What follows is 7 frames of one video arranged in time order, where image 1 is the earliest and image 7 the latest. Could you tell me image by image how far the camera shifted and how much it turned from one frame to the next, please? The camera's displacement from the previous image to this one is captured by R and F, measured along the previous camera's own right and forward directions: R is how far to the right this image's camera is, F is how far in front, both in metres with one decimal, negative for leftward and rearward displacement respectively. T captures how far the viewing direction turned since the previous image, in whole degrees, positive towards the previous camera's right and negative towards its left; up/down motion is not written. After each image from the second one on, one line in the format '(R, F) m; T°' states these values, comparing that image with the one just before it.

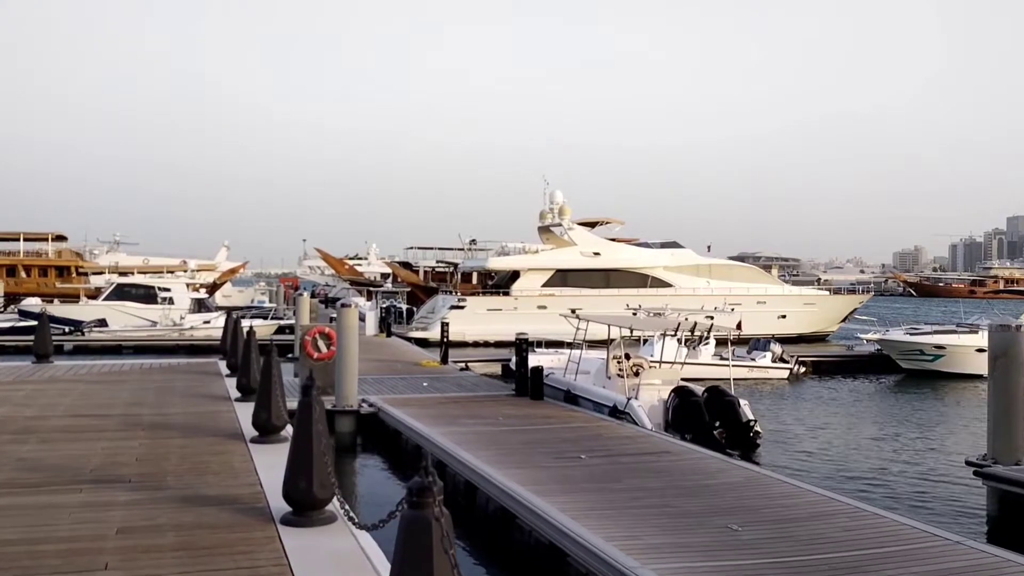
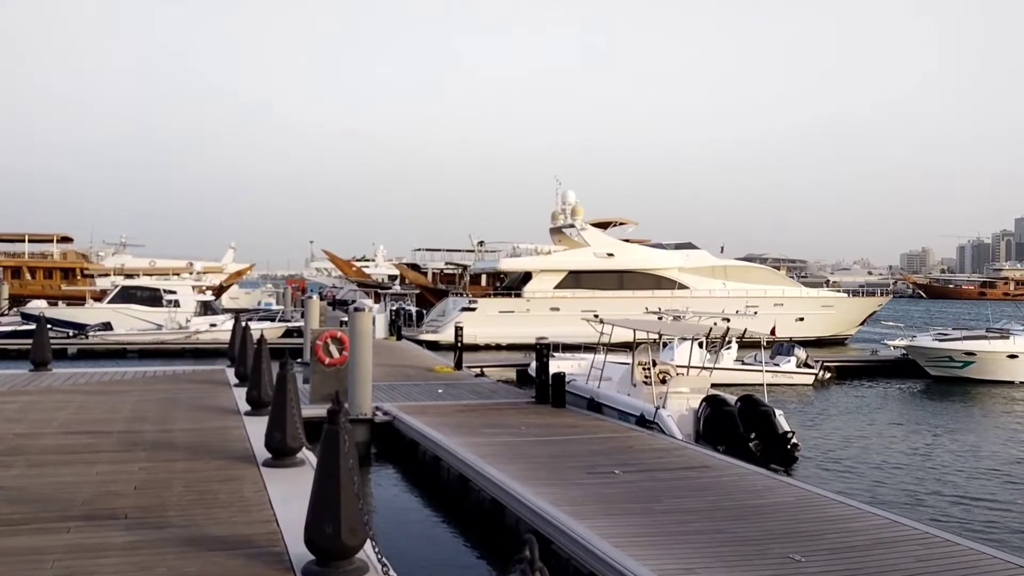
(-0.2, +0.6) m; 0°
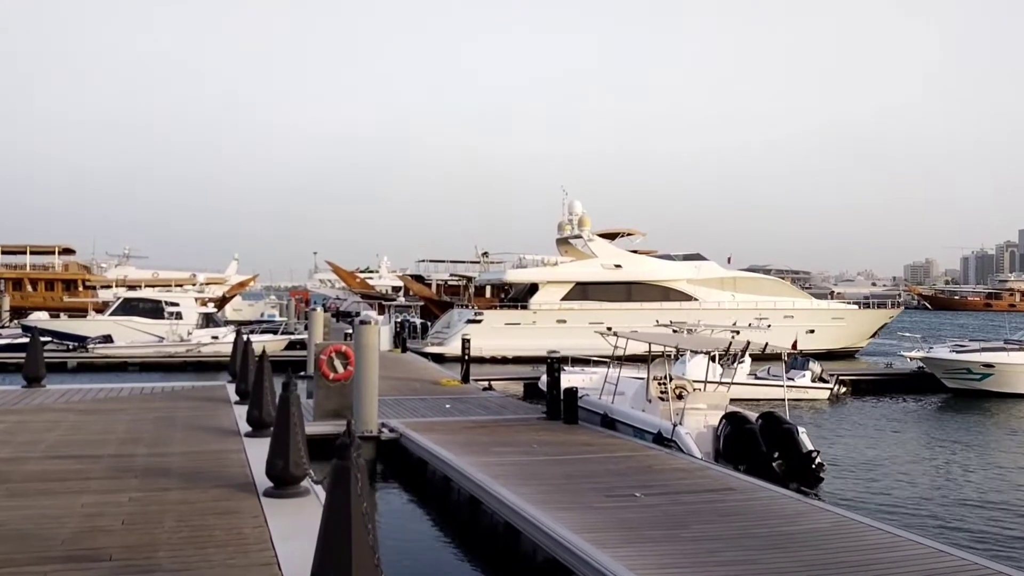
(-0.1, +0.4) m; 0°
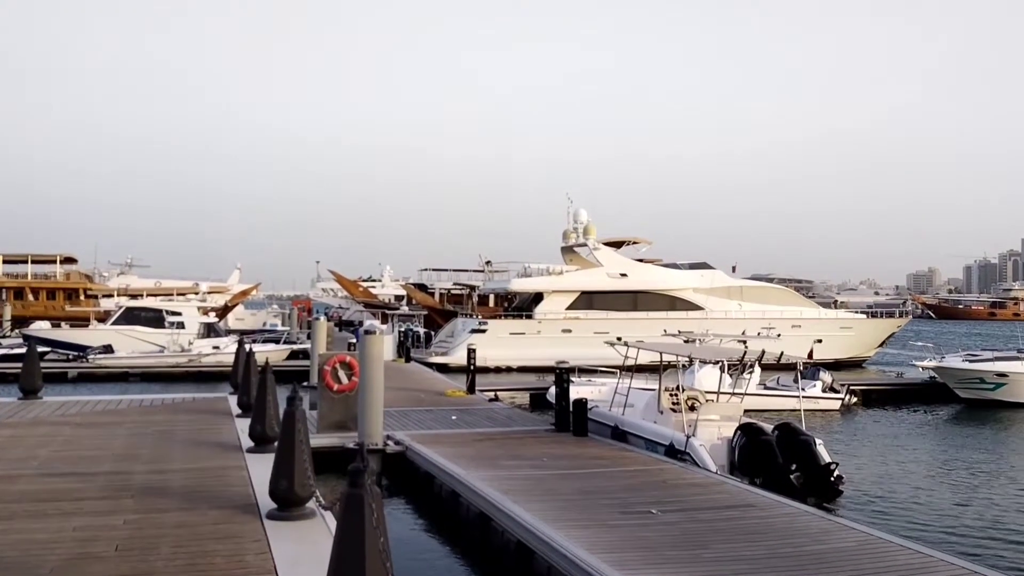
(-0.1, +0.3) m; 0°
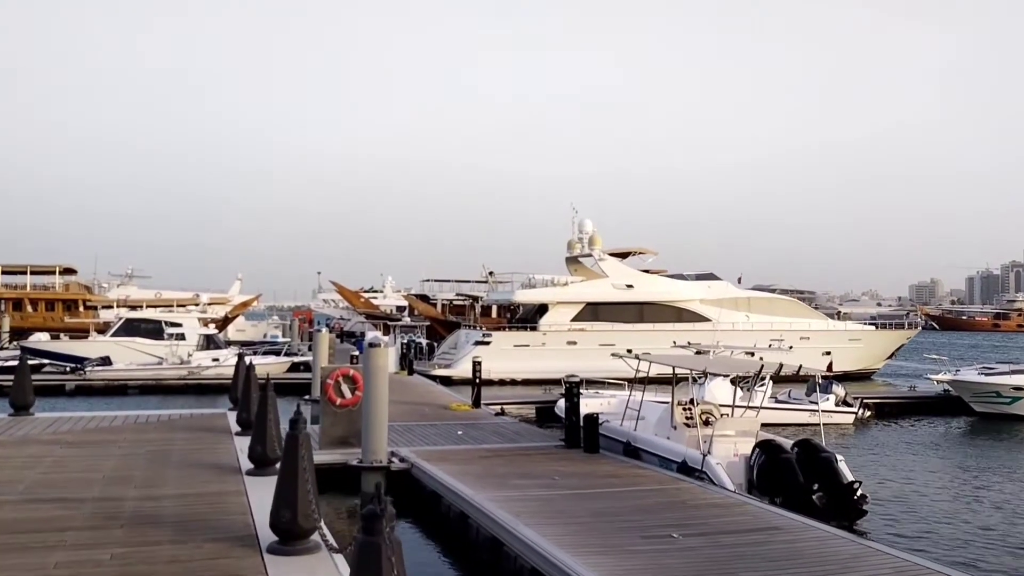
(-0.1, +0.4) m; 0°
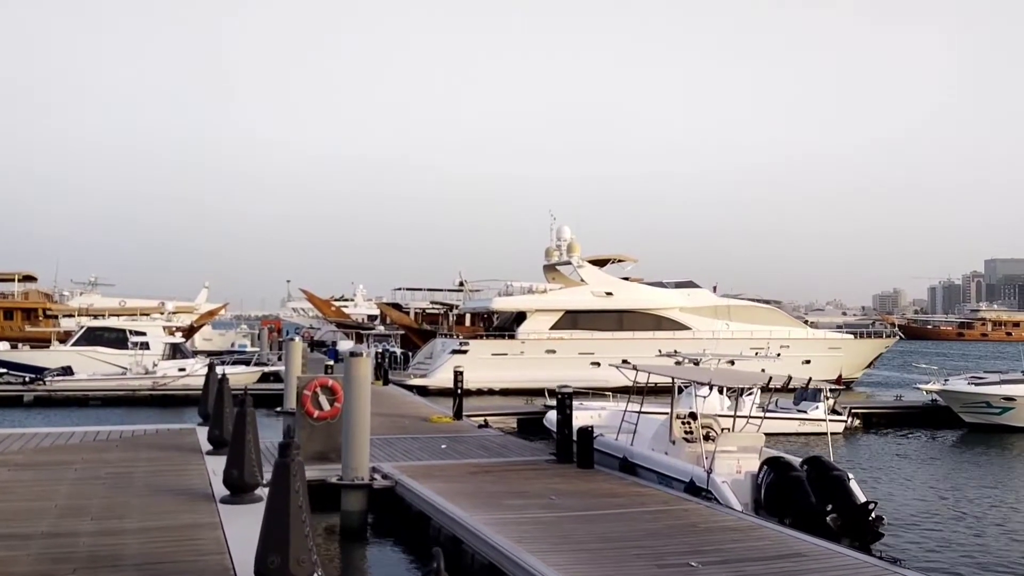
(-0.3, +0.7) m; +2°
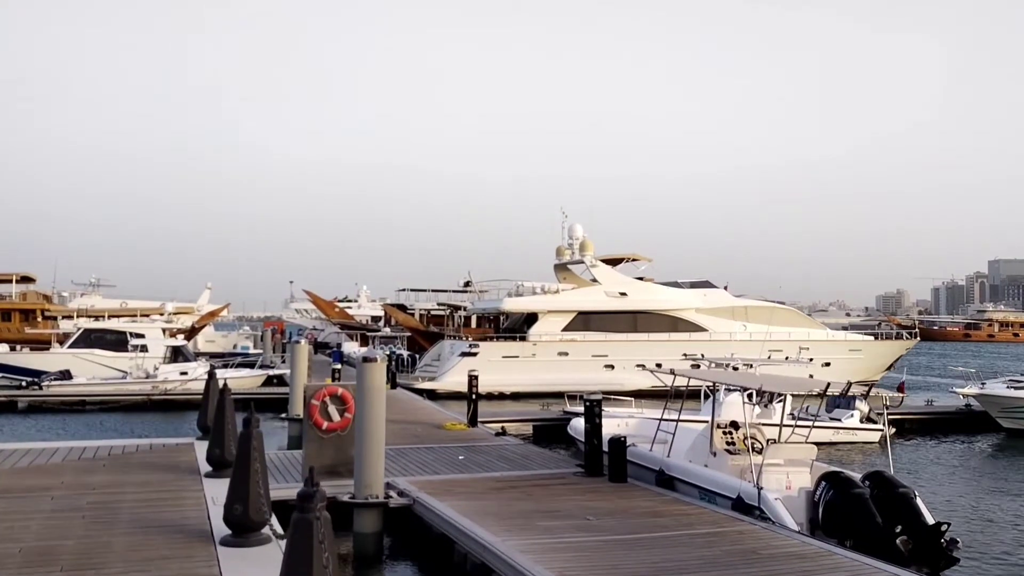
(-0.3, +0.9) m; 0°
